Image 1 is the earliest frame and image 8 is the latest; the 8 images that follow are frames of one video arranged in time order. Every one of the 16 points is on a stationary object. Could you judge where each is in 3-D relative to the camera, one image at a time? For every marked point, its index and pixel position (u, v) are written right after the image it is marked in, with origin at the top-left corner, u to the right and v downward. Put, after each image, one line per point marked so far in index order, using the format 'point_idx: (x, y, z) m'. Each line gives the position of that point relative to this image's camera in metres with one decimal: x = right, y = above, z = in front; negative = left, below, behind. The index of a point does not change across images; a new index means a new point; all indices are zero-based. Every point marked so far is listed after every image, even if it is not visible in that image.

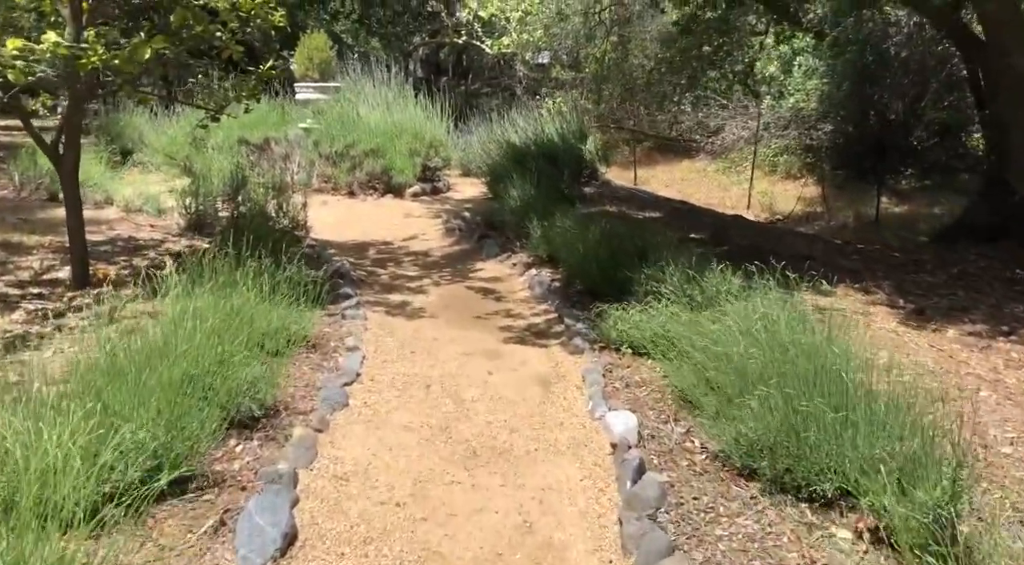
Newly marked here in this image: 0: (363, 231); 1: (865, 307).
0: (-1.3, +0.4, +7.7) m
1: (+1.9, -0.1, +4.9) m
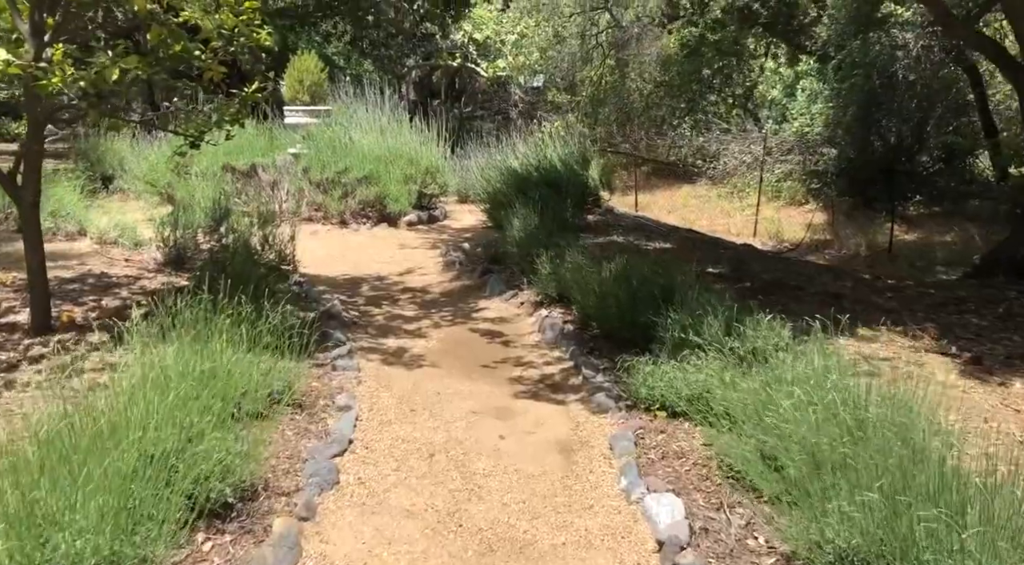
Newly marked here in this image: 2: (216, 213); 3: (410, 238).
0: (-1.3, +0.1, +7.2) m
1: (+2.0, -0.4, +4.4) m
2: (-2.4, +0.6, +7.3) m
3: (-1.0, +0.4, +8.6) m
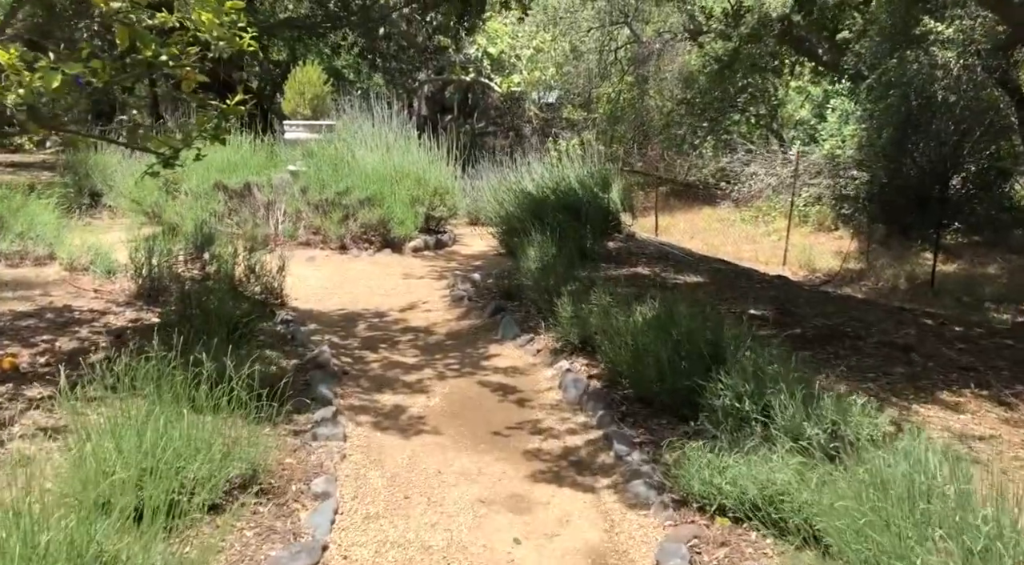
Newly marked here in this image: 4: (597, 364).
0: (-1.2, -0.1, +6.5) m
1: (+2.1, -0.6, +3.7) m
2: (-2.3, +0.3, +6.6) m
3: (-0.8, +0.1, +7.9) m
4: (+0.4, -0.4, +4.6) m
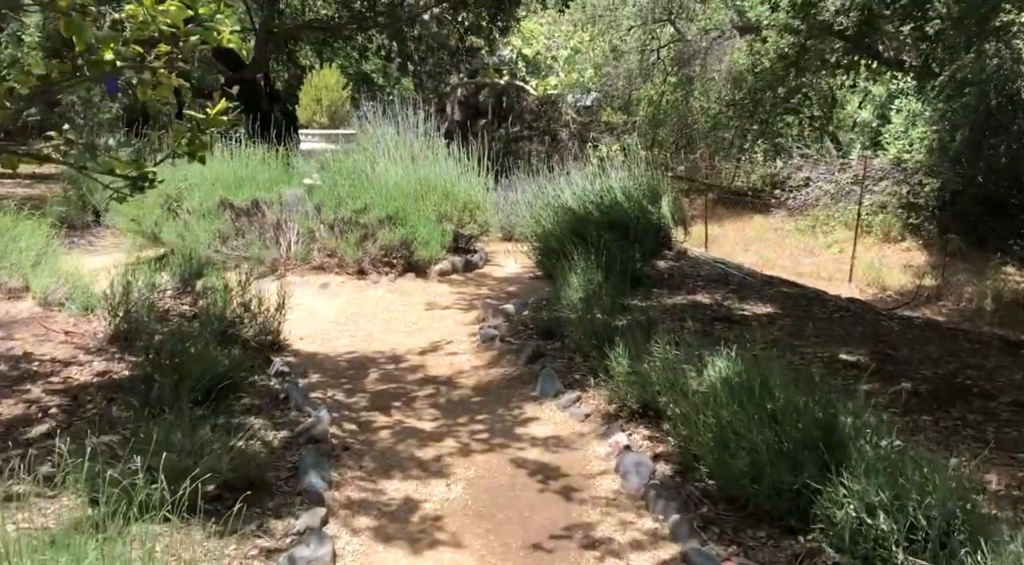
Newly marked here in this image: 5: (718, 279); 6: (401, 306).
0: (-0.9, -0.3, +5.6) m
1: (+2.2, -0.8, +2.6) m
2: (-2.0, +0.1, +5.8) m
3: (-0.5, -0.1, +6.9) m
4: (+0.6, -0.6, +3.6) m
5: (+1.7, 0.0, +7.7) m
6: (-0.8, -0.2, +6.5) m
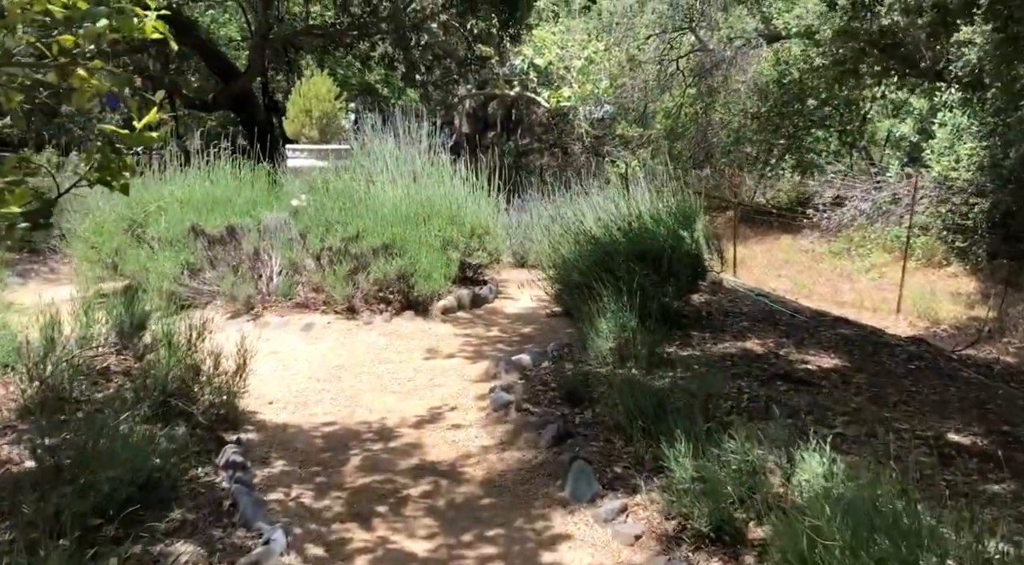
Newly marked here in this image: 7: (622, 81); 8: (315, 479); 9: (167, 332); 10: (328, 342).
0: (-0.8, -0.6, +4.6) m
1: (+2.3, -1.0, +1.6) m
2: (-1.9, -0.1, +4.7) m
3: (-0.4, -0.4, +5.9) m
4: (+0.7, -0.9, +2.6) m
5: (+1.9, -0.3, +6.7) m
6: (-0.7, -0.4, +5.5) m
7: (+1.7, +3.1, +13.8) m
8: (-0.8, -0.8, +3.5) m
9: (-1.7, -0.3, +4.4) m
10: (-1.2, -0.4, +5.7) m
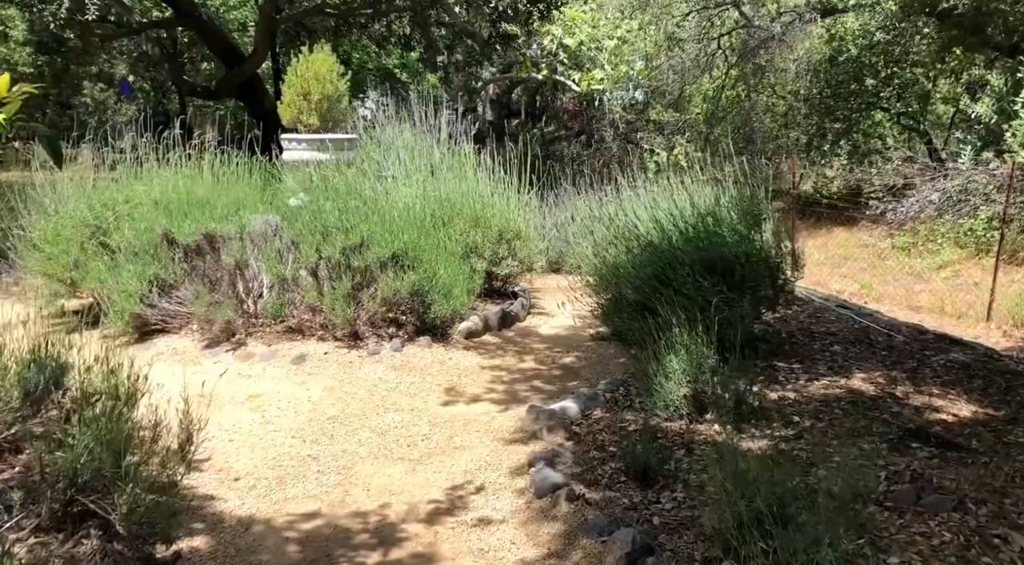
0: (-0.6, -0.7, +3.4) m
1: (+2.4, -1.2, +0.3) m
2: (-1.8, -0.3, +3.6) m
3: (-0.2, -0.5, +4.8) m
4: (+0.8, -1.0, +1.4) m
5: (+2.1, -0.3, +5.5) m
6: (-0.5, -0.6, +4.4) m
7: (+2.1, +3.1, +12.5) m
8: (-0.6, -0.9, +2.4) m
9: (-1.5, -0.4, +3.3) m
10: (-1.0, -0.5, +4.5) m
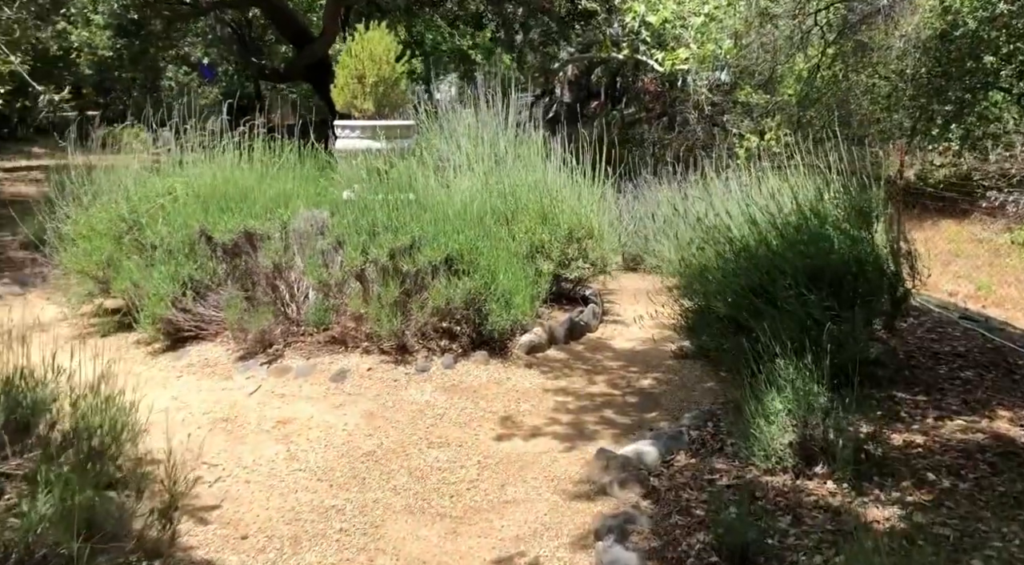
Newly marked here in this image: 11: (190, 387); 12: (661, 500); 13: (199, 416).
0: (-0.4, -0.8, +2.8) m
1: (+2.3, -1.3, -0.5) m
2: (-1.5, -0.3, +3.1) m
3: (+0.1, -0.5, +4.1) m
4: (+0.8, -1.1, +0.7) m
5: (+2.4, -0.4, +4.6) m
6: (-0.2, -0.6, +3.8) m
7: (+3.1, +3.2, +11.6) m
8: (-0.5, -1.0, +1.8) m
9: (-1.3, -0.4, +2.8) m
10: (-0.7, -0.5, +3.9) m
11: (-1.5, -0.5, +4.2) m
12: (+0.5, -0.7, +3.0) m
13: (-1.3, -0.6, +3.8) m
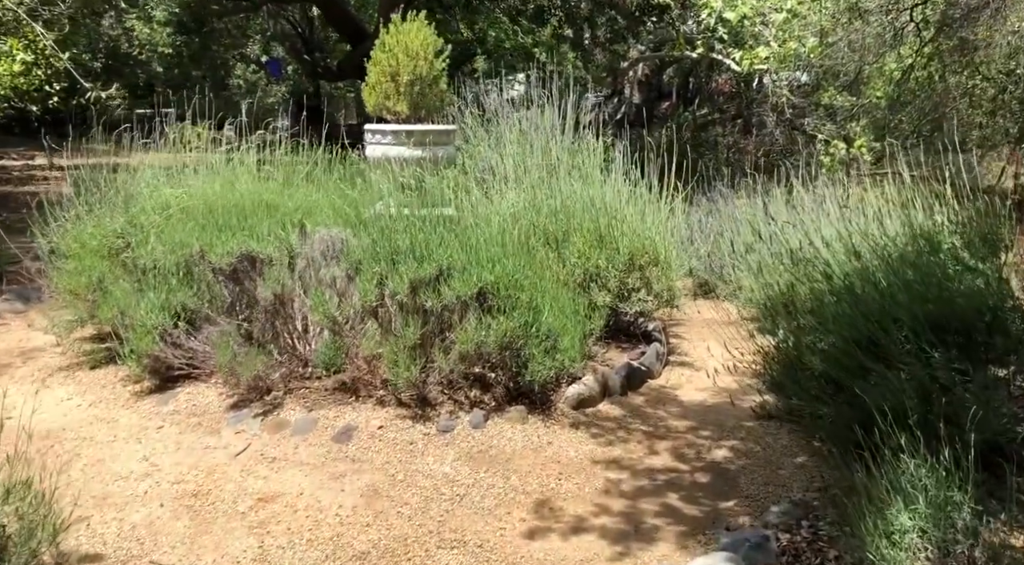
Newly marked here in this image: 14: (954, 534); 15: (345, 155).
0: (-0.4, -0.9, +2.1) m
1: (+2.0, -1.6, -1.4) m
2: (-1.5, -0.5, +2.4) m
3: (+0.2, -0.7, +3.3) m
4: (+0.7, -1.3, -0.2) m
5: (+2.6, -0.6, +3.6) m
6: (-0.1, -0.8, +3.0) m
7: (+3.9, +2.9, +10.5) m
8: (-0.5, -1.1, +1.0) m
9: (-1.3, -0.6, +2.1) m
10: (-0.5, -0.7, +3.2) m
11: (-1.3, -0.6, +3.5) m
12: (+0.6, -0.9, +2.2) m
13: (-1.2, -0.7, +3.1) m
14: (+1.1, -0.7, +2.3) m
15: (-1.0, +0.7, +5.5) m
